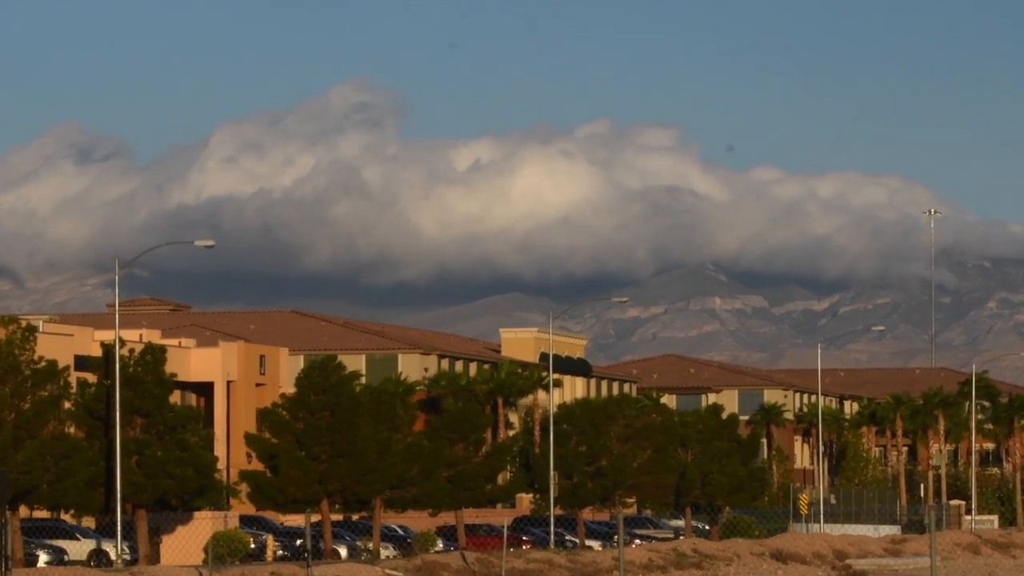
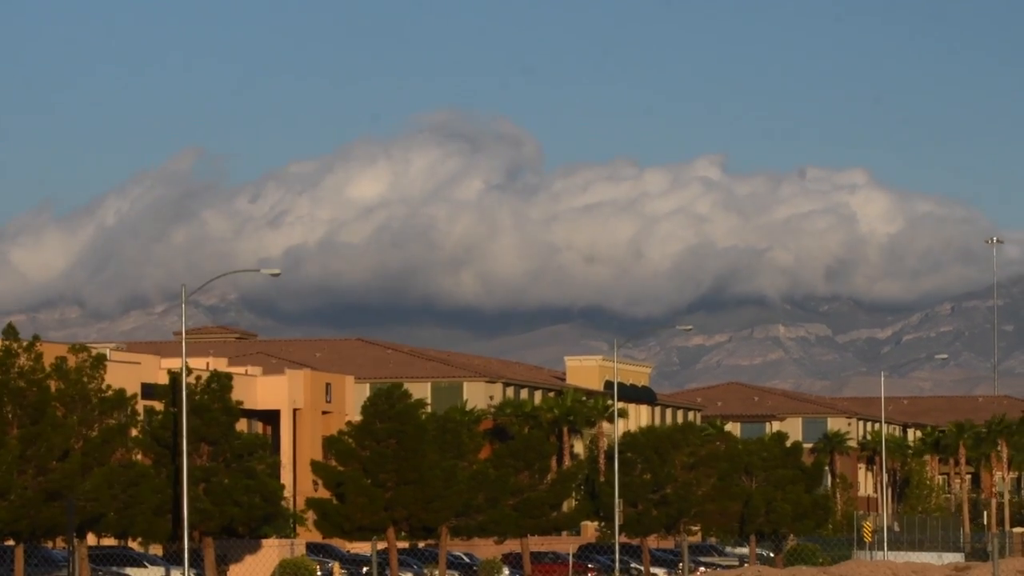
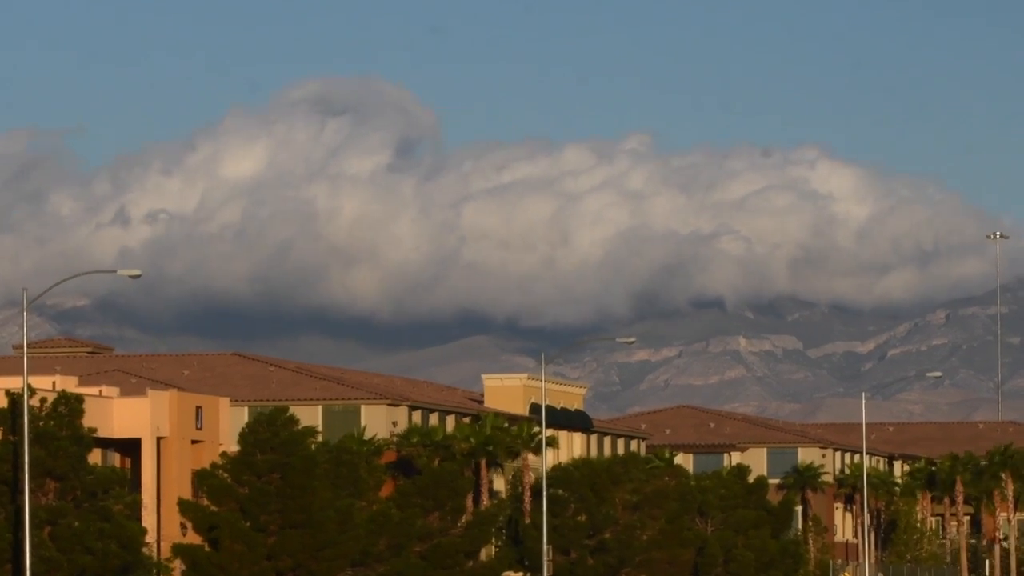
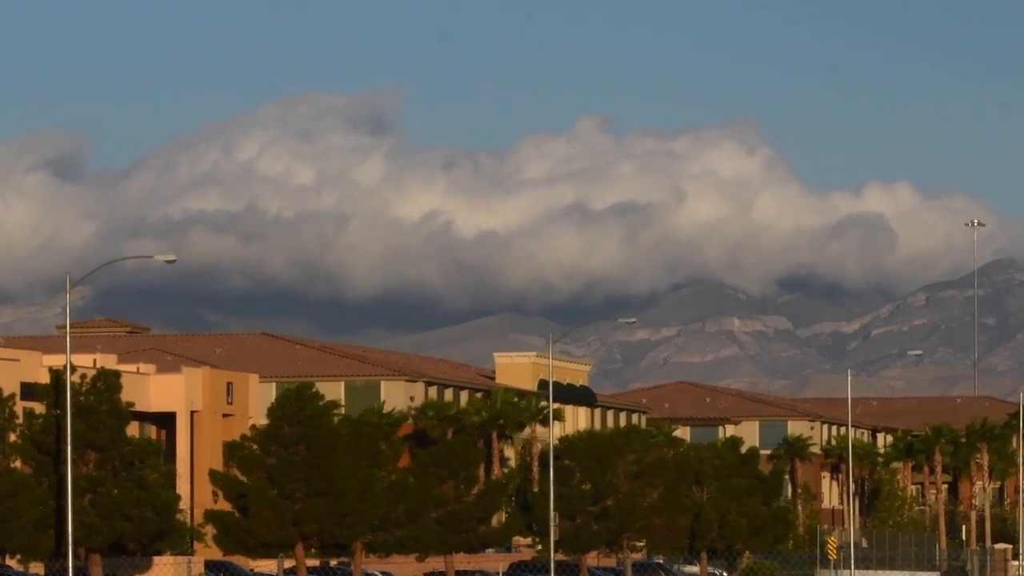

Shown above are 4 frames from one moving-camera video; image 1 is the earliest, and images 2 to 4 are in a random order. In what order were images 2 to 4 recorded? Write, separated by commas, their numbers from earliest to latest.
4, 3, 2
